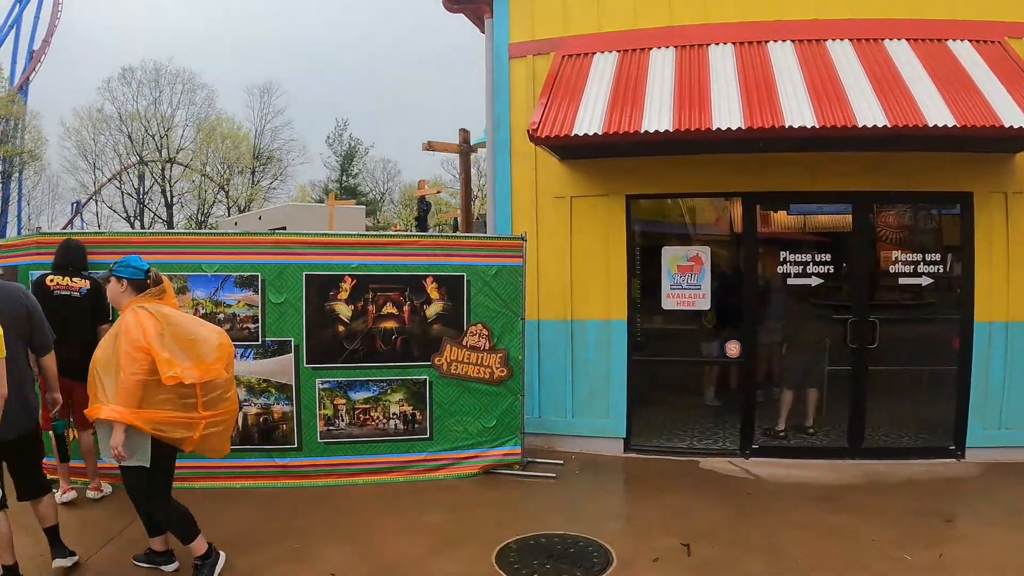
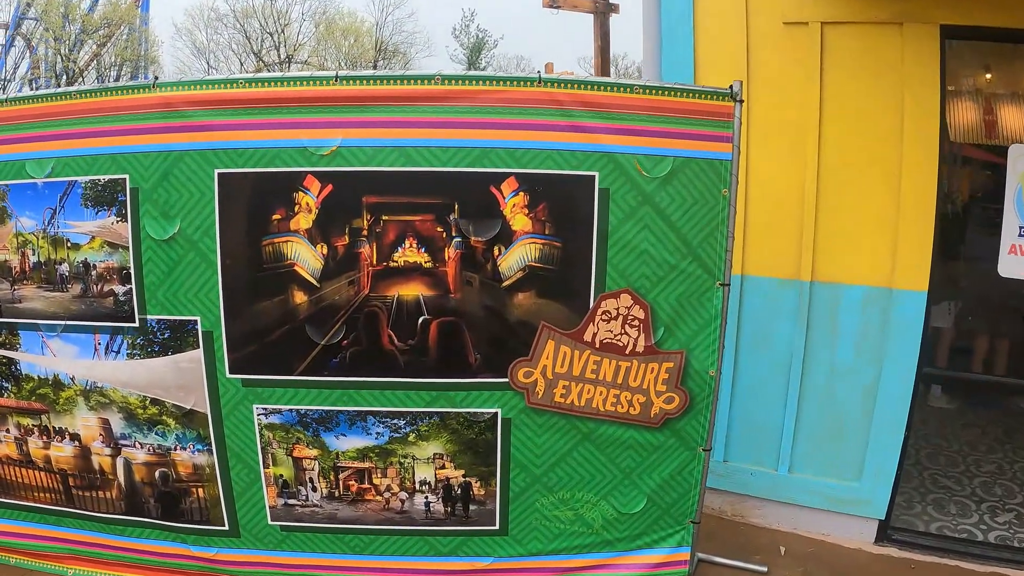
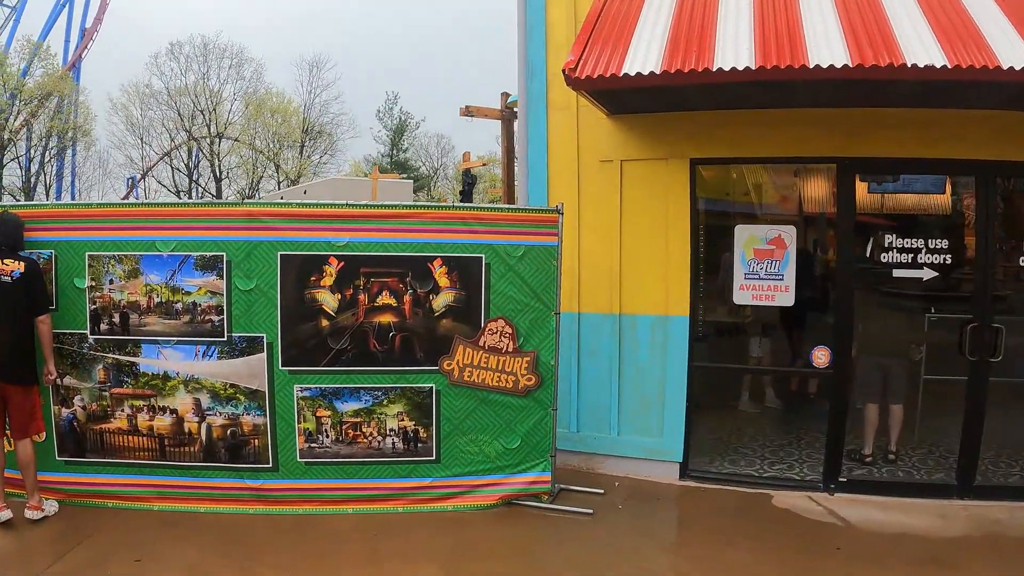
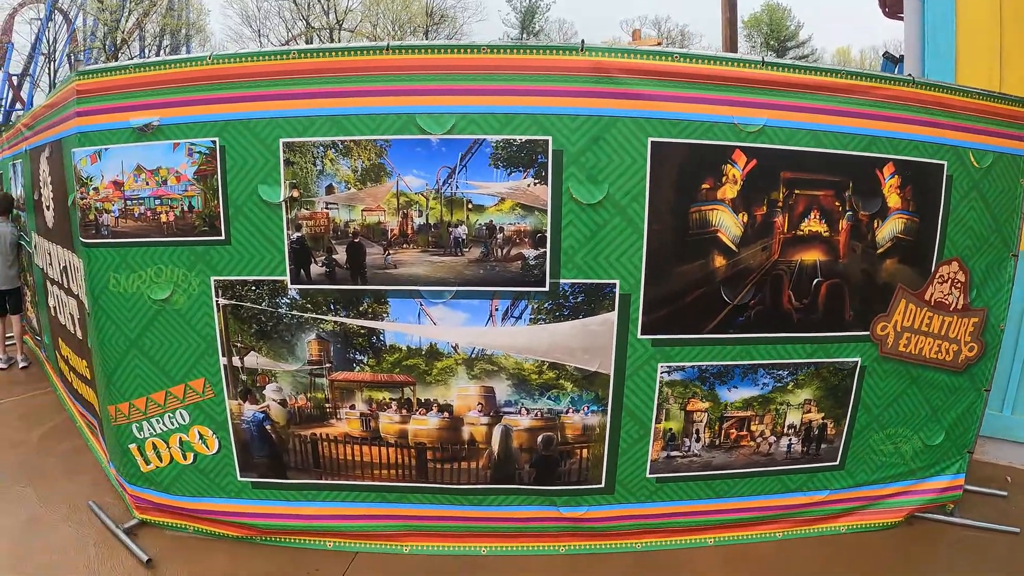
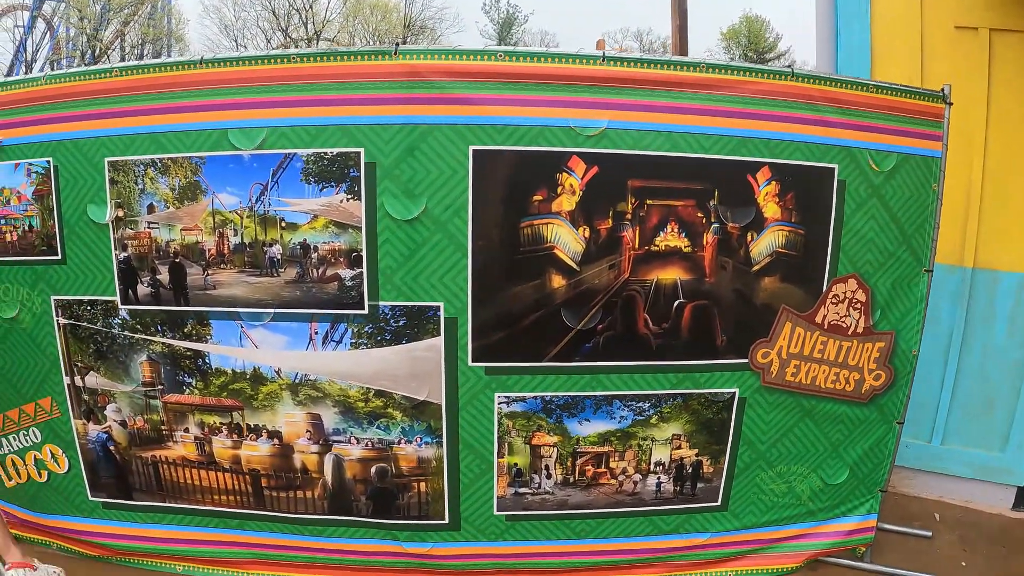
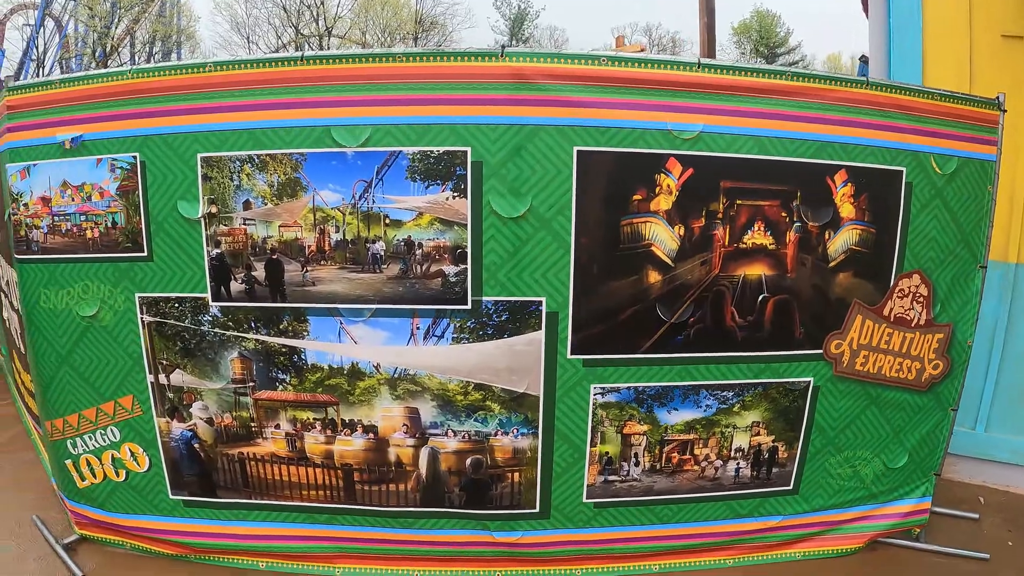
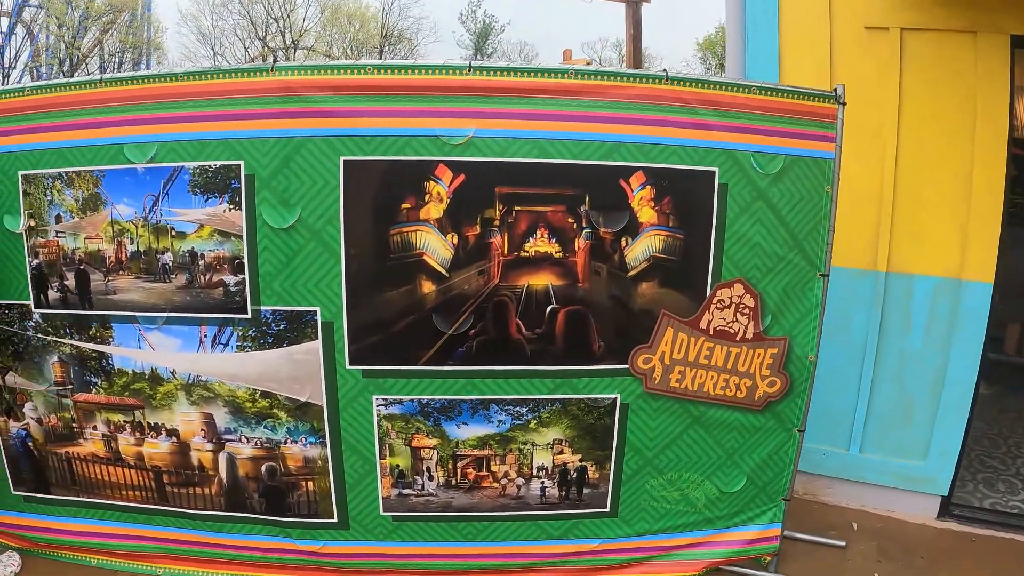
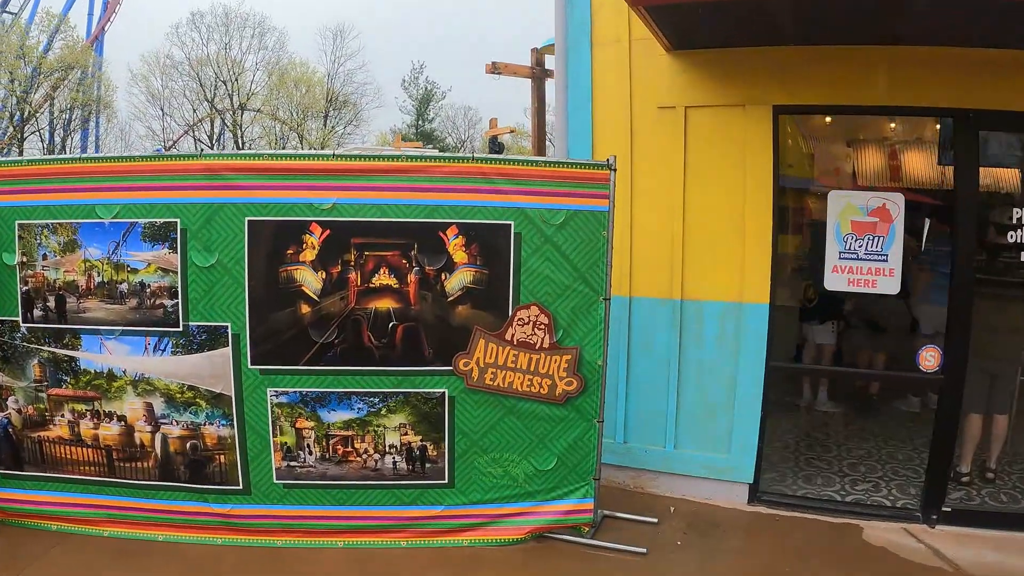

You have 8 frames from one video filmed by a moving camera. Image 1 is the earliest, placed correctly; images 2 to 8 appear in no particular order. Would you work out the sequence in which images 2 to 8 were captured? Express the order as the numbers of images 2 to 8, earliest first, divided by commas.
3, 8, 2, 7, 5, 6, 4
